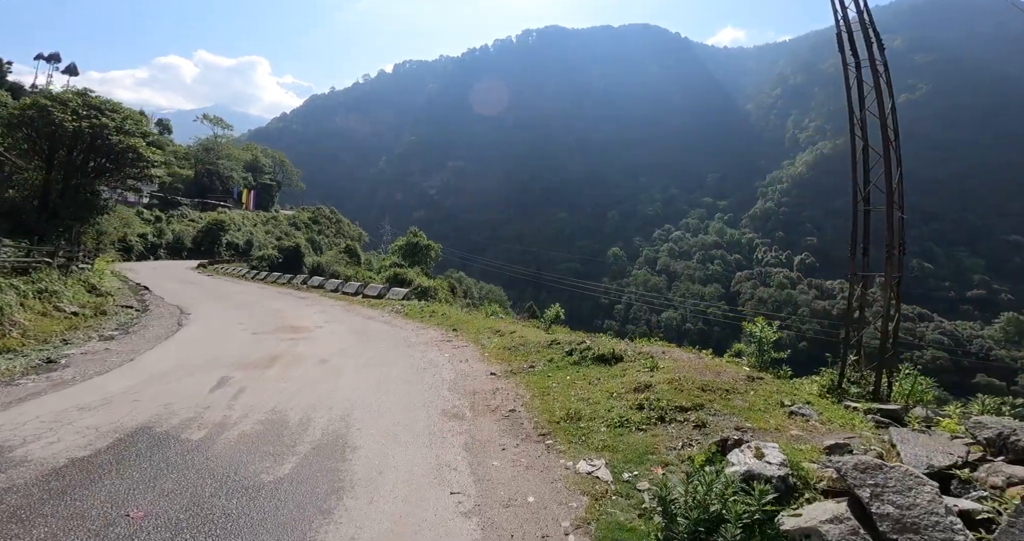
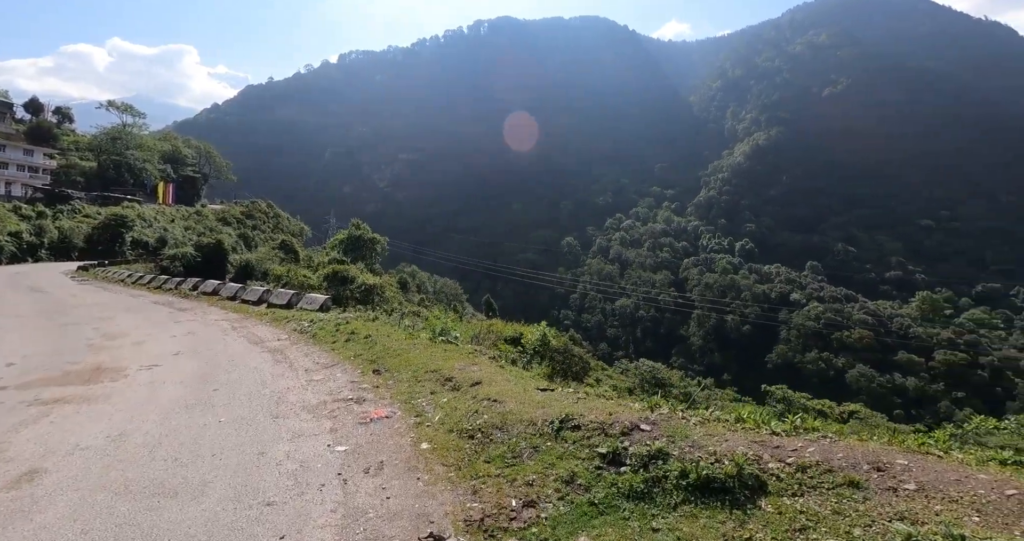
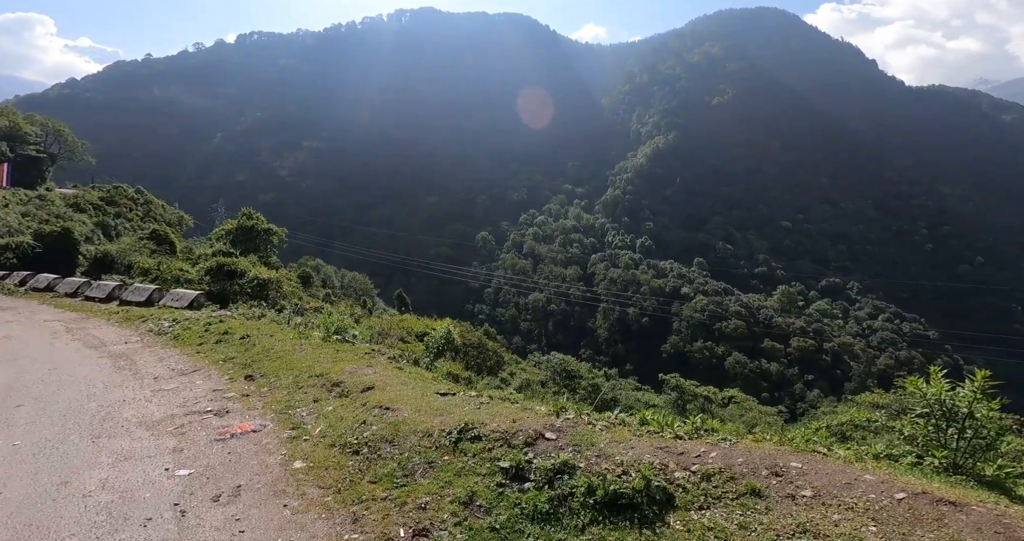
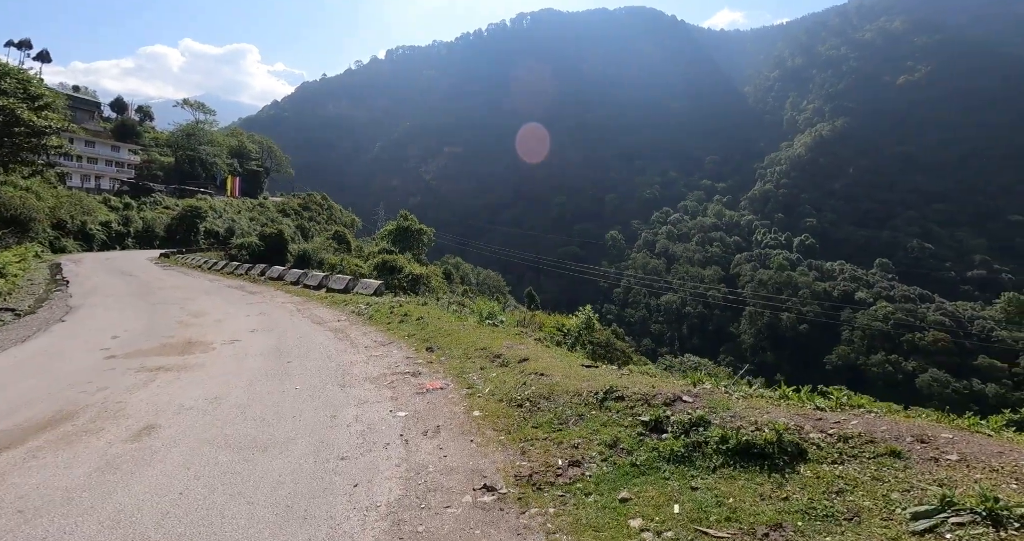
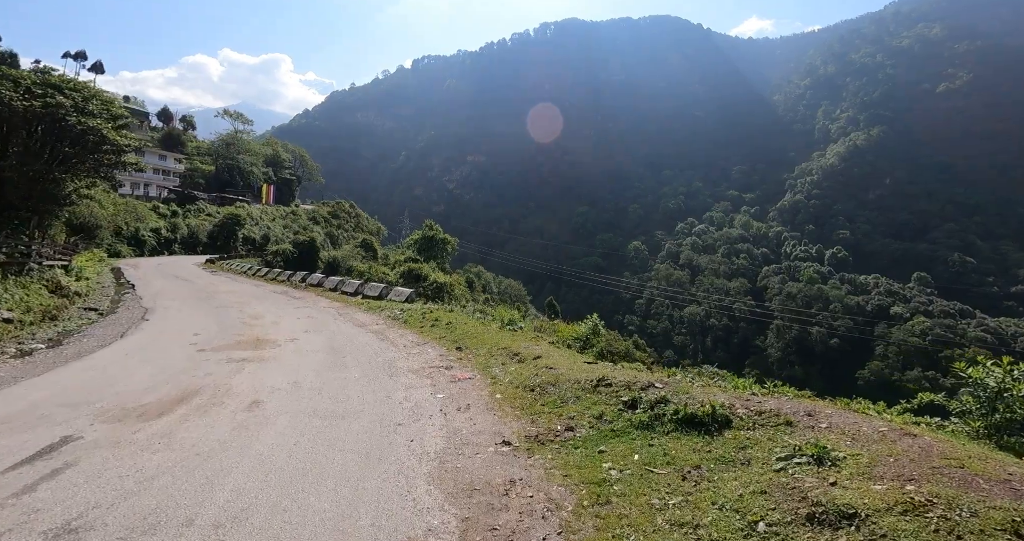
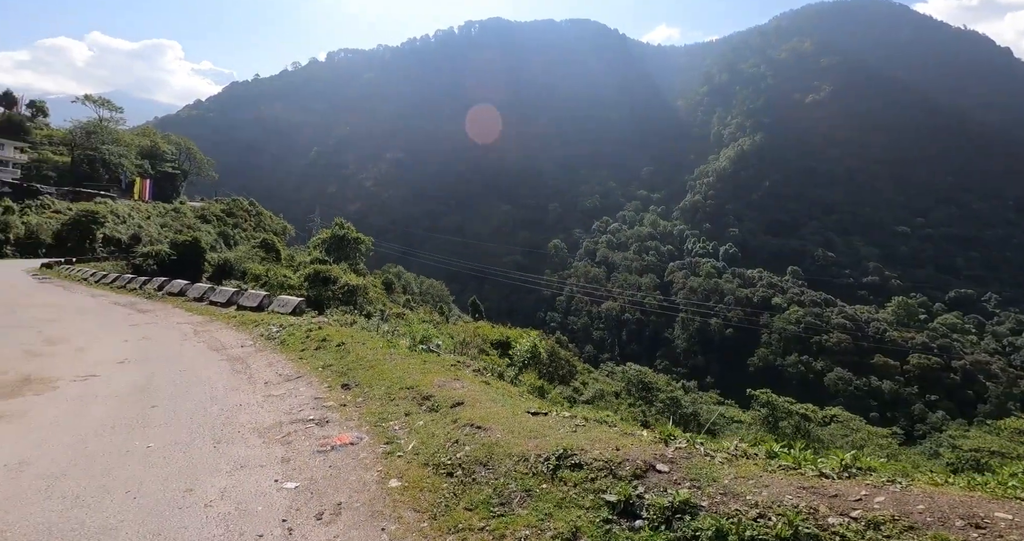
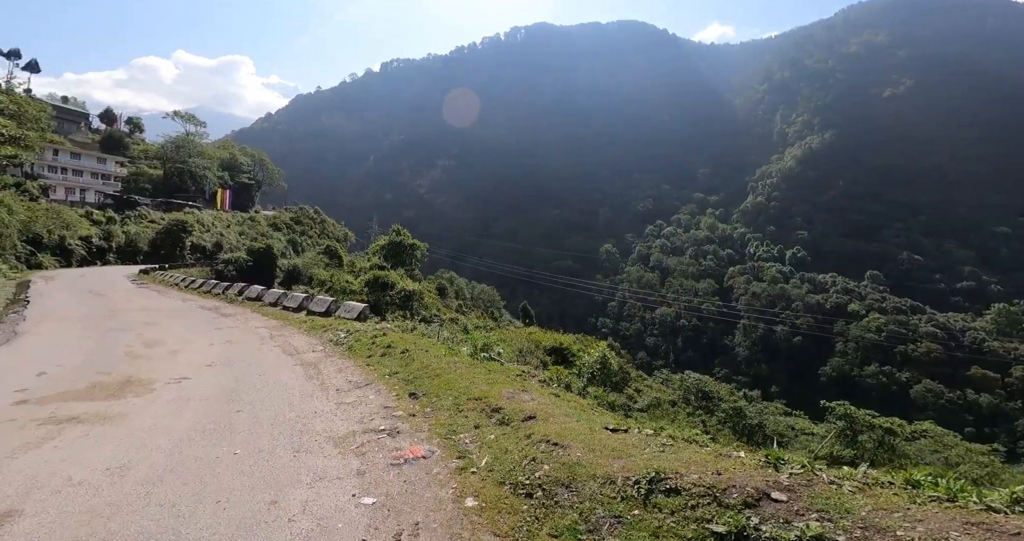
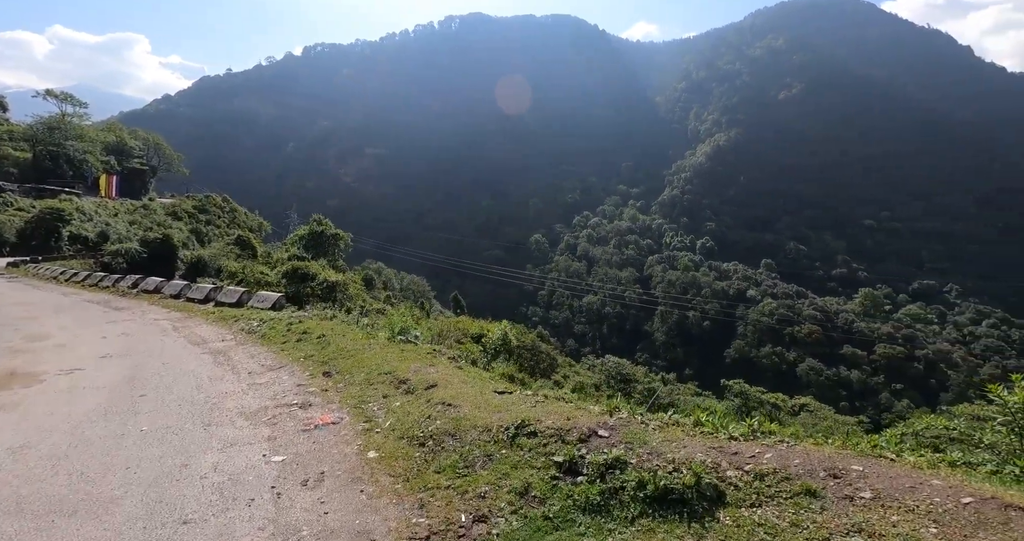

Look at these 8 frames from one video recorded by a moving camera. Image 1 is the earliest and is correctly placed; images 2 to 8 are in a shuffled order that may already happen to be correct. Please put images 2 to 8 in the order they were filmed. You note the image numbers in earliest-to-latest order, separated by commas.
5, 4, 2, 8, 3, 6, 7
